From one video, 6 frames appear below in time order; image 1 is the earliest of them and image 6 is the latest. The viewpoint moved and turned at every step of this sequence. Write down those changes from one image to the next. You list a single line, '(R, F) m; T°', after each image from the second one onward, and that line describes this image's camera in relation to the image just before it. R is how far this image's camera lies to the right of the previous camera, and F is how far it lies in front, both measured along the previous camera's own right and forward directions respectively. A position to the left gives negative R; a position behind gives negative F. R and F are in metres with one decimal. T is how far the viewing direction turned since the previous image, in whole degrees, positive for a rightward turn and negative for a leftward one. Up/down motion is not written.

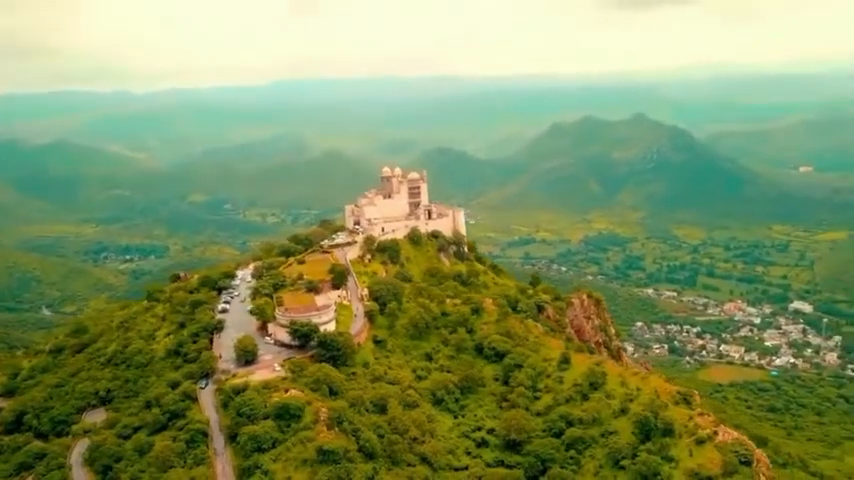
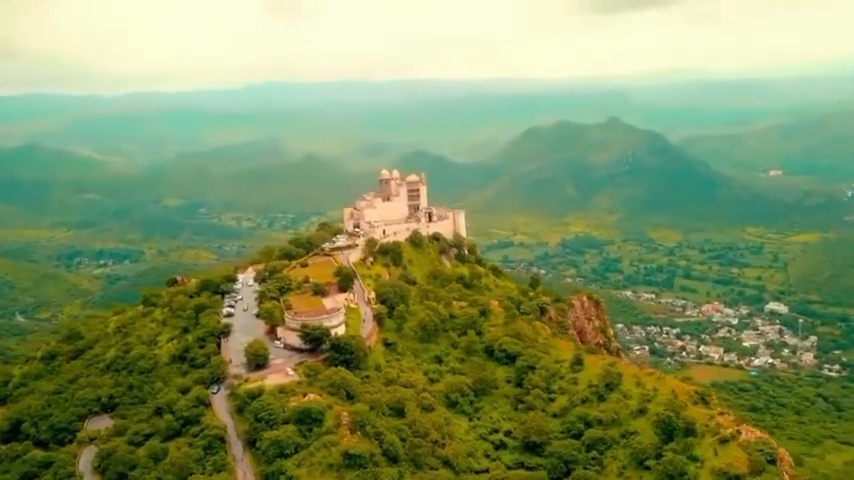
(-1.5, +0.2) m; +2°
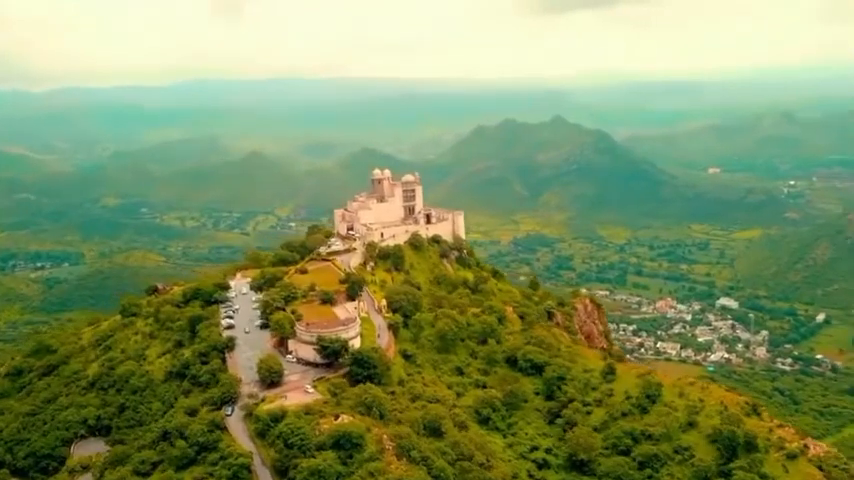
(-2.9, +2.2) m; +4°
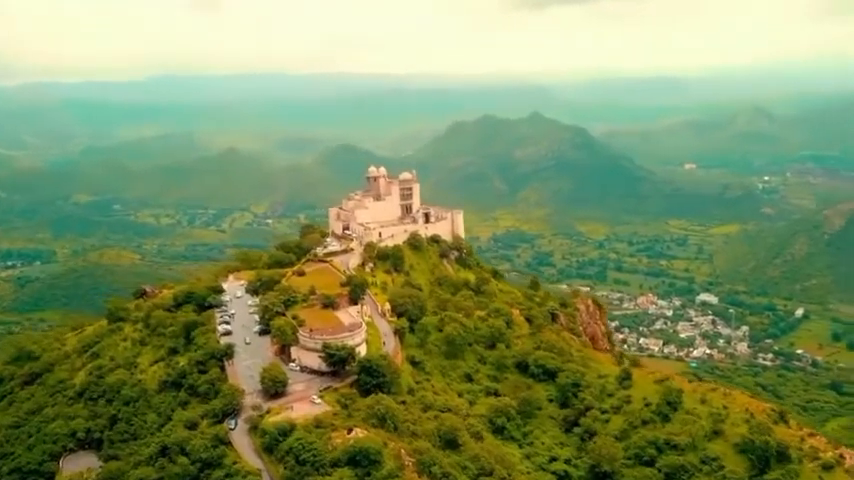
(-1.2, +1.3) m; +2°
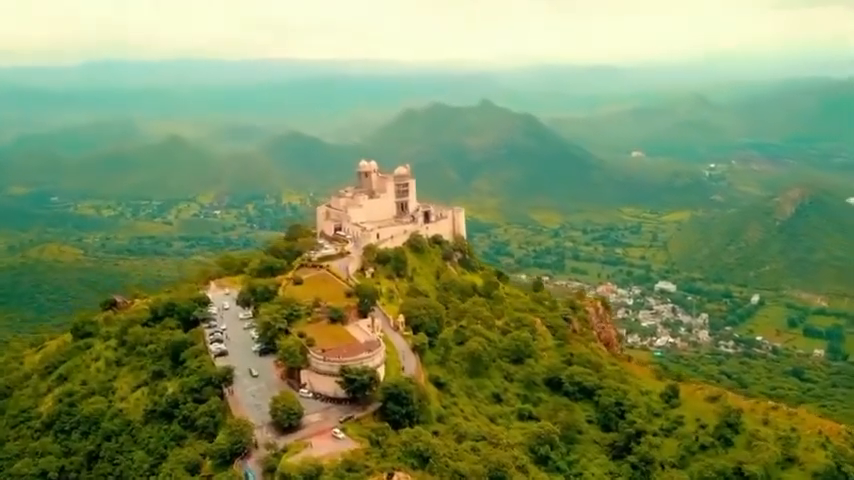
(-2.4, +3.4) m; +4°
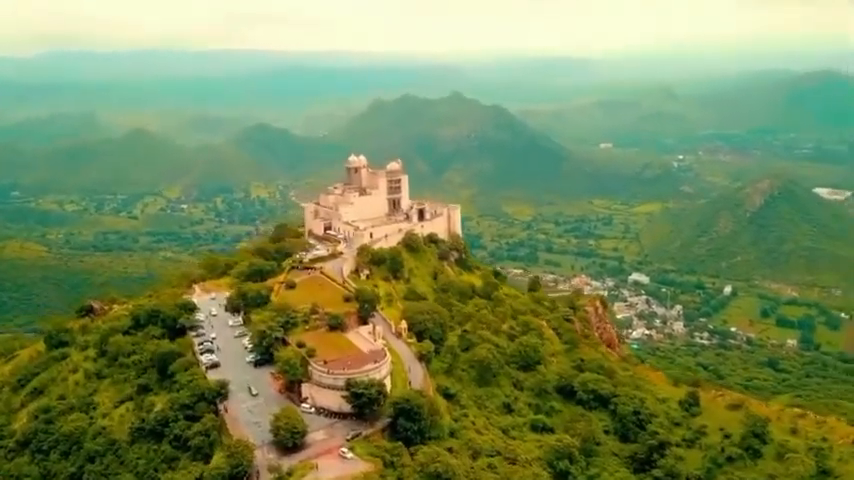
(-1.1, +1.6) m; +2°
